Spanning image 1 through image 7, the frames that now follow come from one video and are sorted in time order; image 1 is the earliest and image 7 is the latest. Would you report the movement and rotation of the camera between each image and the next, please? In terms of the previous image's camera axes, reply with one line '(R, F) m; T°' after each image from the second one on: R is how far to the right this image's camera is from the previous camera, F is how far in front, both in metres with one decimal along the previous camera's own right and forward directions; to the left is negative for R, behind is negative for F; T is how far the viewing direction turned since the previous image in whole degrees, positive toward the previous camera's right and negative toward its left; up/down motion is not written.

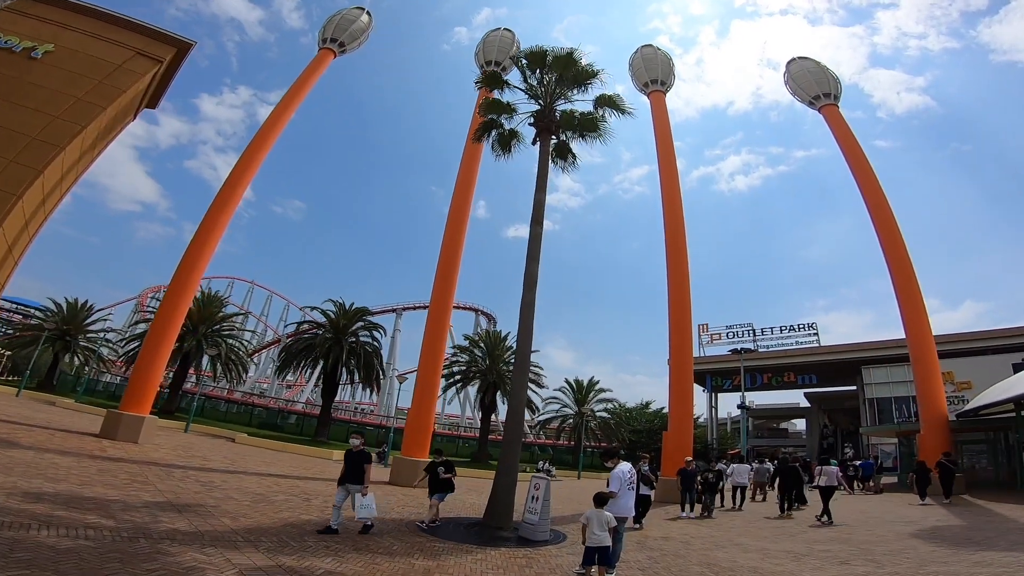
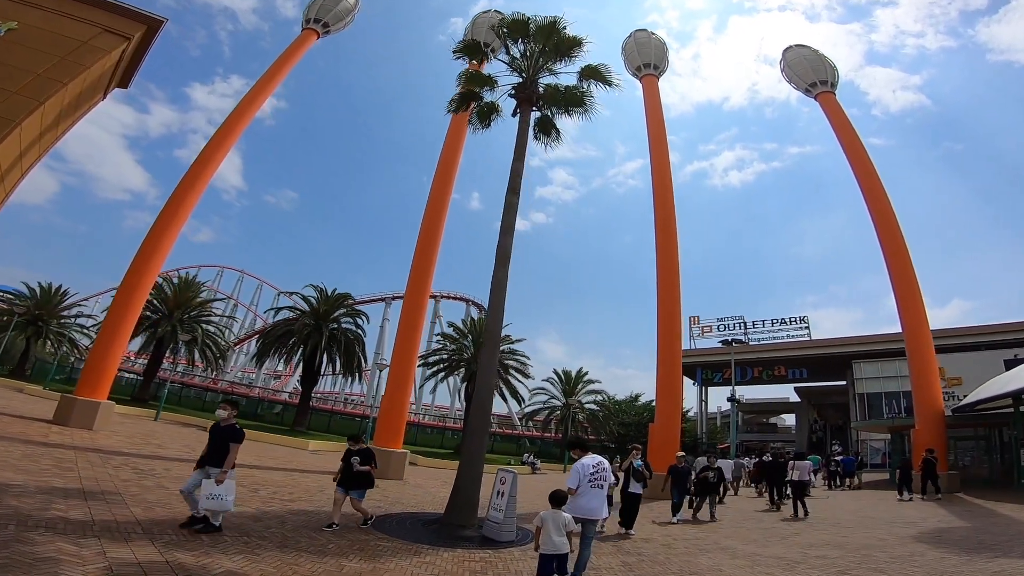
(+0.4, +0.9) m; +1°
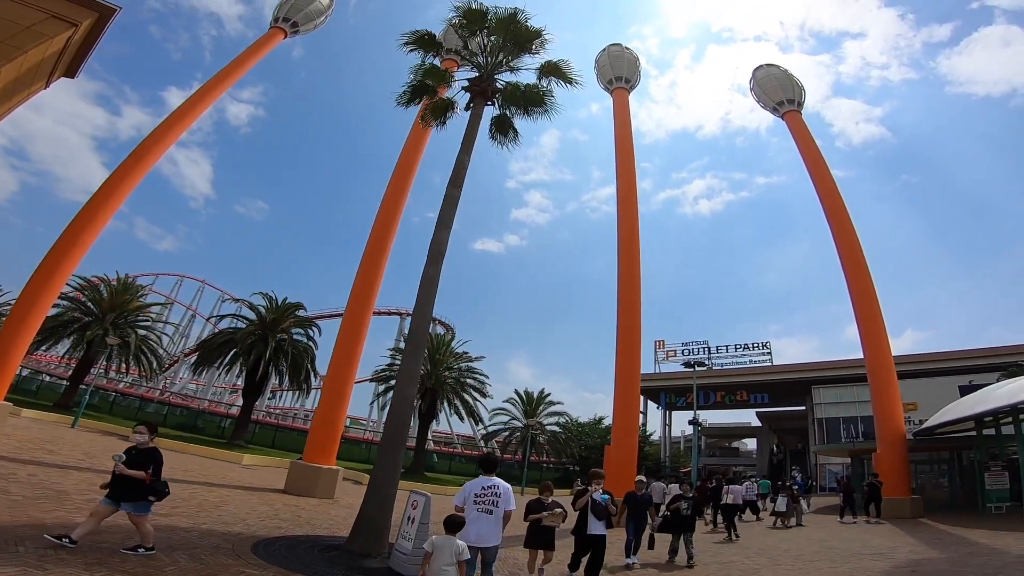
(+0.7, +1.1) m; +3°
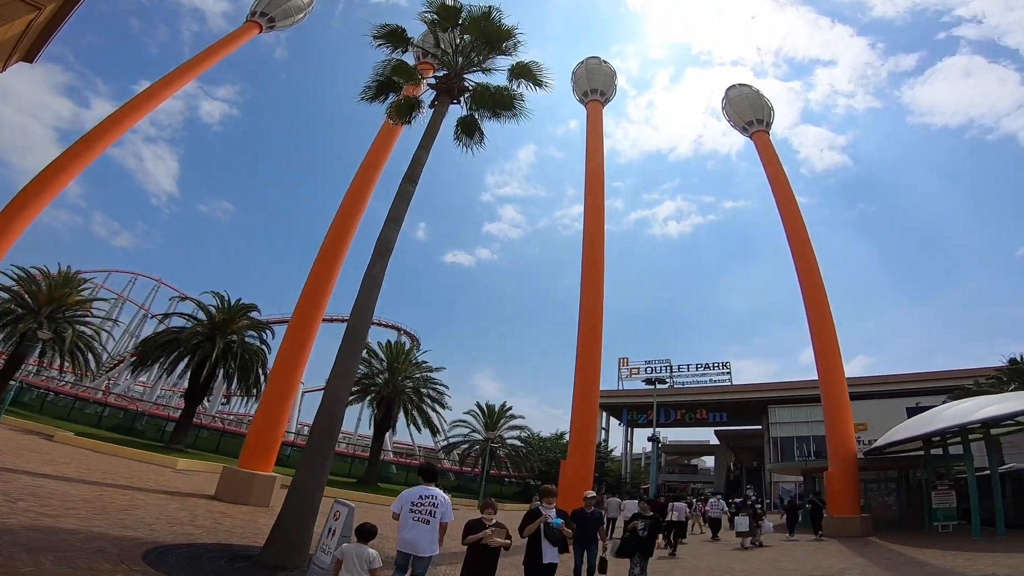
(+0.4, +0.5) m; +3°
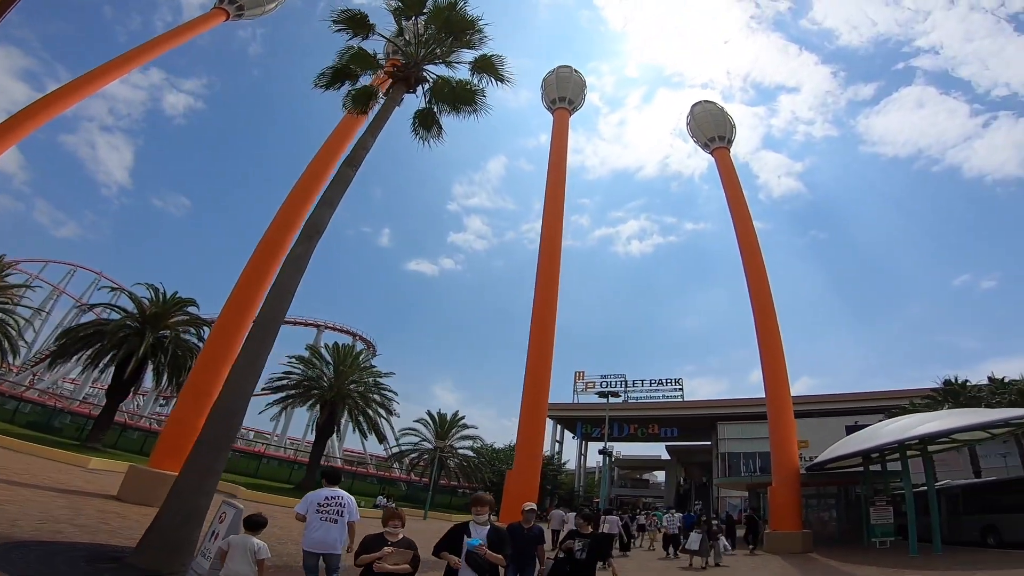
(+0.4, +0.6) m; +4°
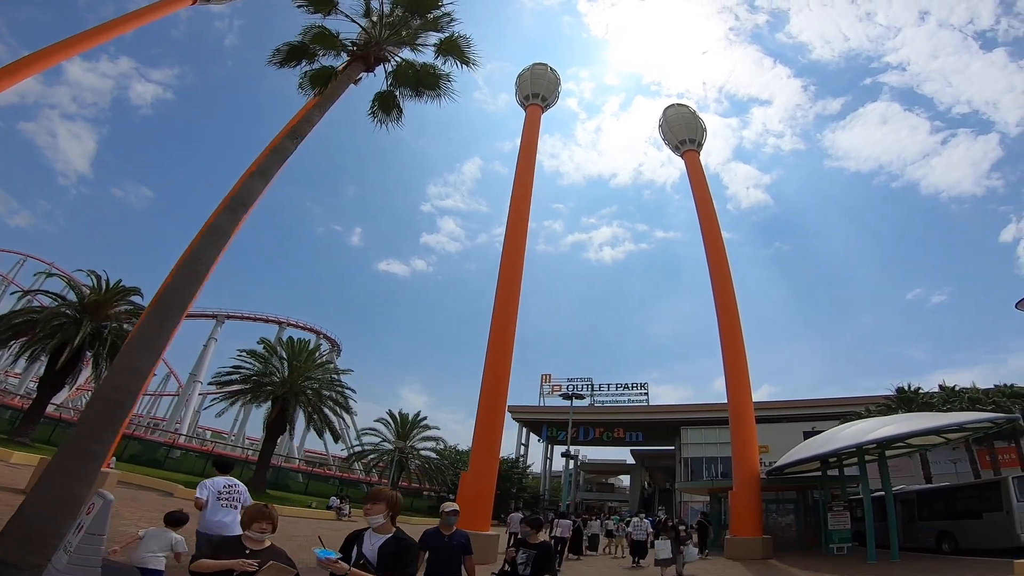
(+0.4, +0.7) m; +3°
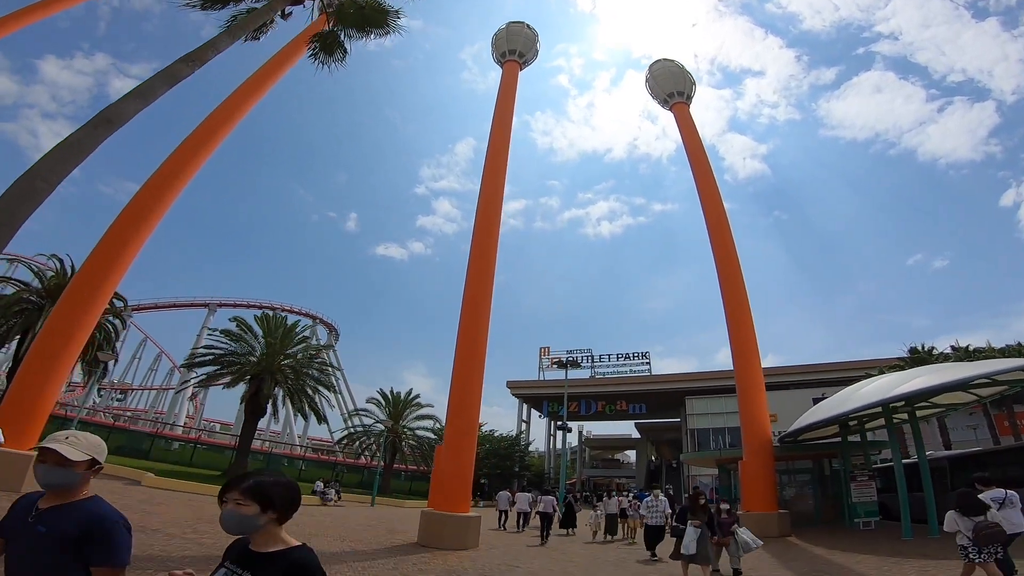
(+0.5, +1.7) m; 0°
